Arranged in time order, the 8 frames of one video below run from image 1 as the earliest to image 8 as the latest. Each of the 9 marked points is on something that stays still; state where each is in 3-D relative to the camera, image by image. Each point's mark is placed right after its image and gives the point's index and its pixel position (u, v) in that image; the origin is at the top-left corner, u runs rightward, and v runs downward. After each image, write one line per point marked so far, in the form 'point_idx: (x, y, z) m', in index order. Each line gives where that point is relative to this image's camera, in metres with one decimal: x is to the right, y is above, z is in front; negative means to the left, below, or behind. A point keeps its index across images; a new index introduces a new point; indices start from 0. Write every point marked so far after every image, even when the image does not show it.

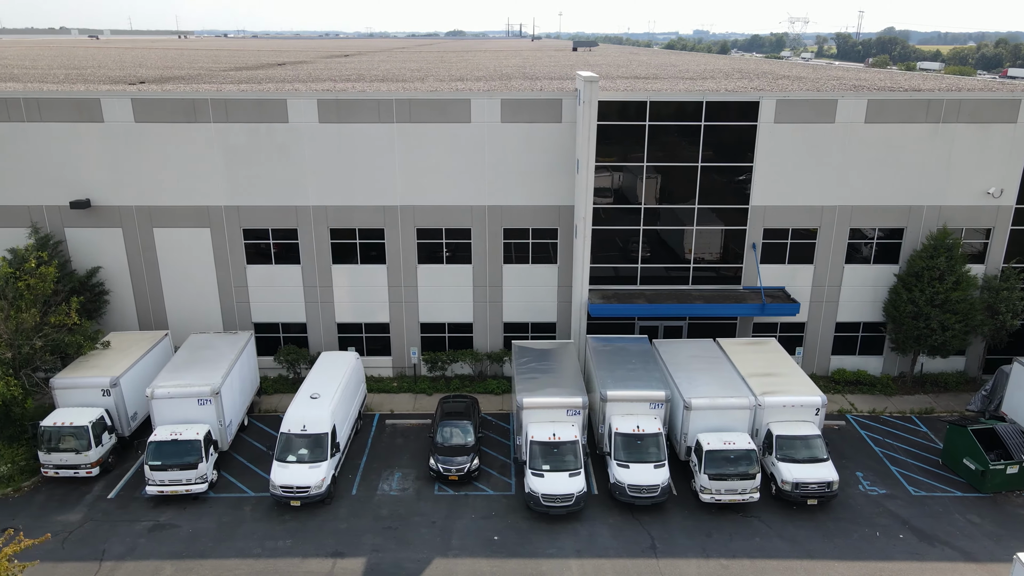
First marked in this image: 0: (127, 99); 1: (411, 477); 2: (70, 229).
0: (-11.5, +5.6, +18.2) m
1: (-2.7, -5.0, +16.3) m
2: (-13.9, +1.9, +19.2) m
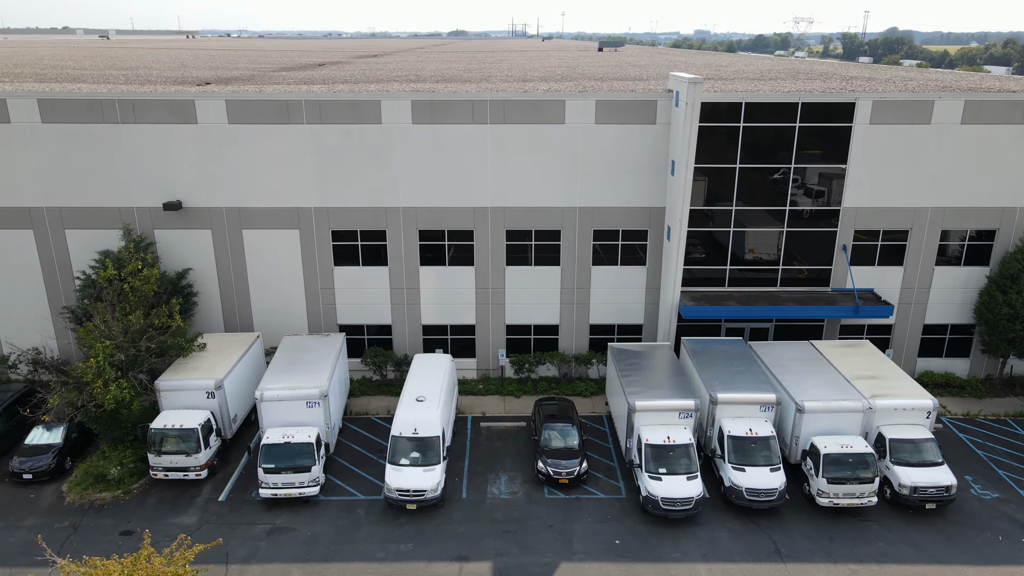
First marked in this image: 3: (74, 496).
0: (-8.7, +5.6, +18.1) m
1: (+0.2, -5.1, +16.2) m
2: (-11.0, +1.8, +19.1) m
3: (-11.1, -5.3, +15.5) m
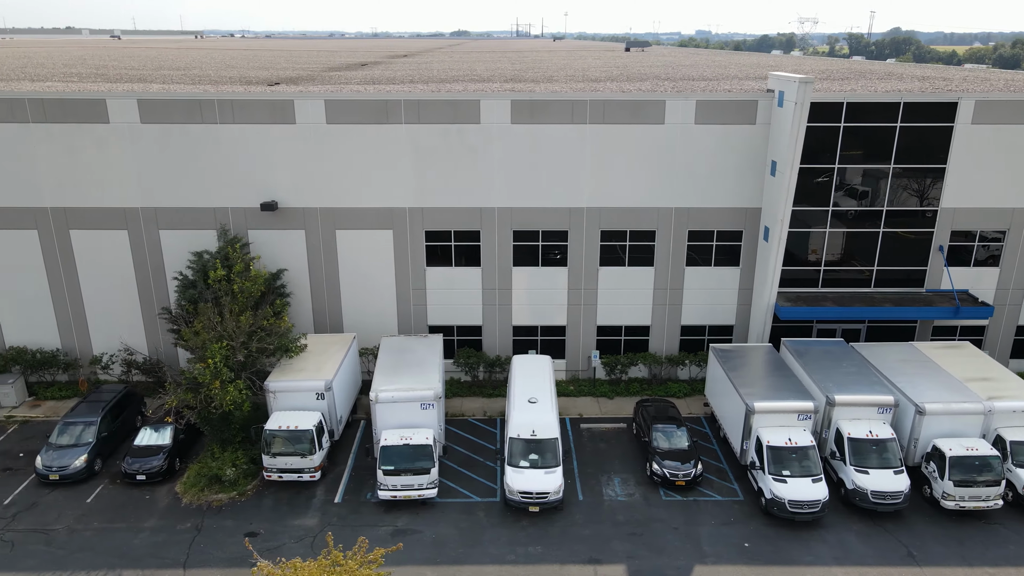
0: (-5.7, +5.6, +18.1) m
1: (+3.2, -5.1, +16.1) m
2: (-8.0, +1.8, +19.1) m
3: (-8.1, -5.3, +15.4) m
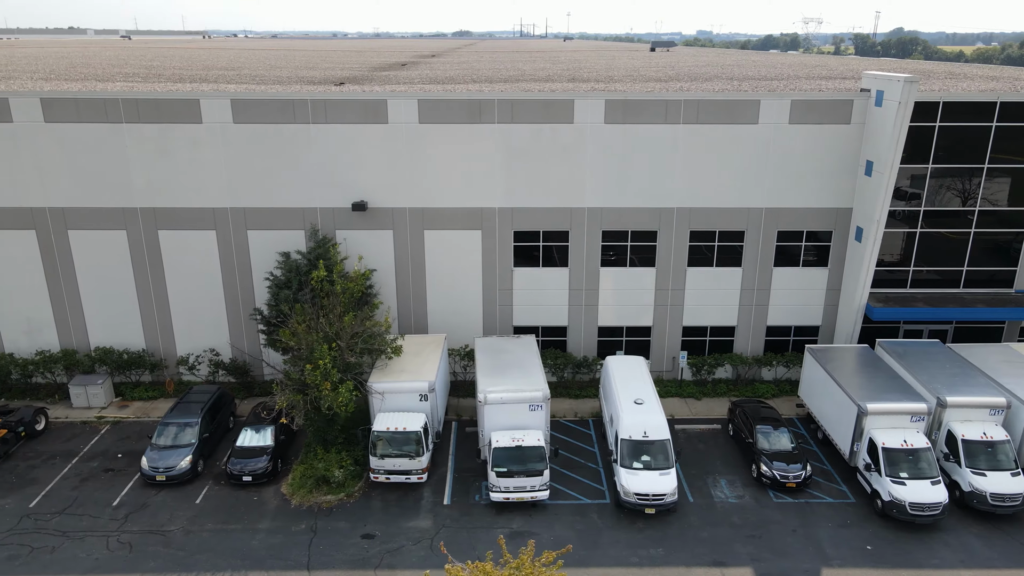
0: (-2.9, +5.5, +18.0) m
1: (+5.9, -5.1, +16.0) m
2: (-5.2, +1.8, +19.0) m
3: (-5.3, -5.3, +15.3) m
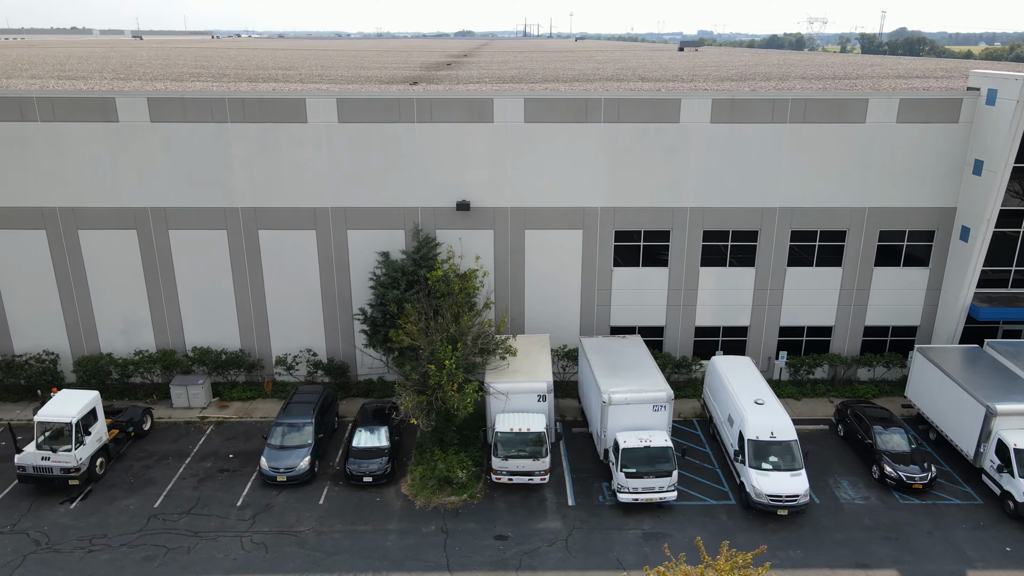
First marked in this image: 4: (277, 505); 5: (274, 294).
0: (+0.2, +5.5, +17.9) m
1: (+9.1, -5.1, +15.9) m
2: (-2.1, +1.8, +19.0) m
3: (-2.2, -5.3, +15.3) m
4: (-5.8, -5.4, +15.2) m
5: (-7.6, -0.2, +19.5) m
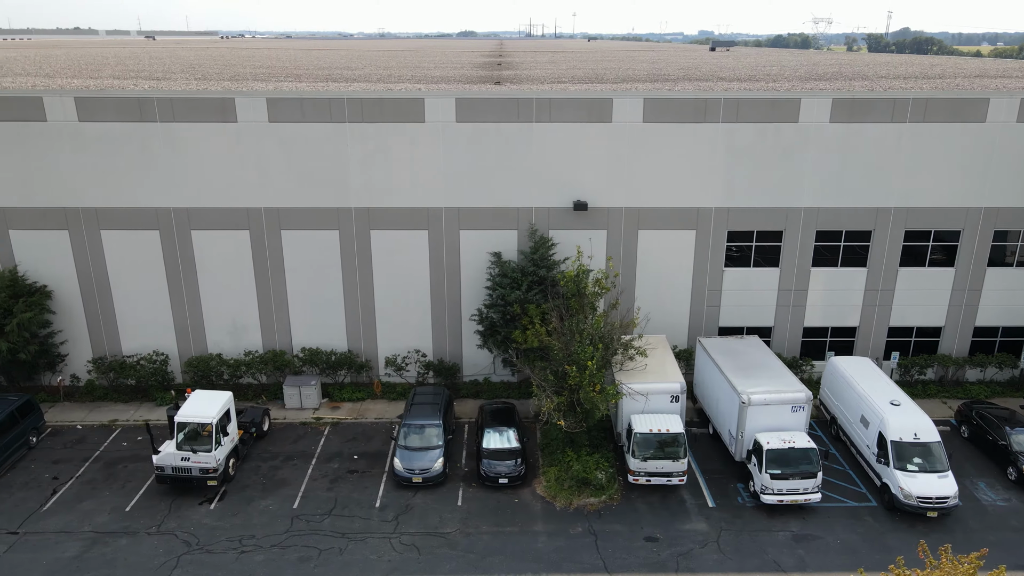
0: (+3.7, +5.5, +17.9) m
1: (+12.6, -5.1, +15.8) m
2: (+1.4, +1.8, +18.9) m
3: (+1.3, -5.3, +15.2) m
4: (-2.4, -5.4, +15.2) m
5: (-4.1, -0.2, +19.4) m
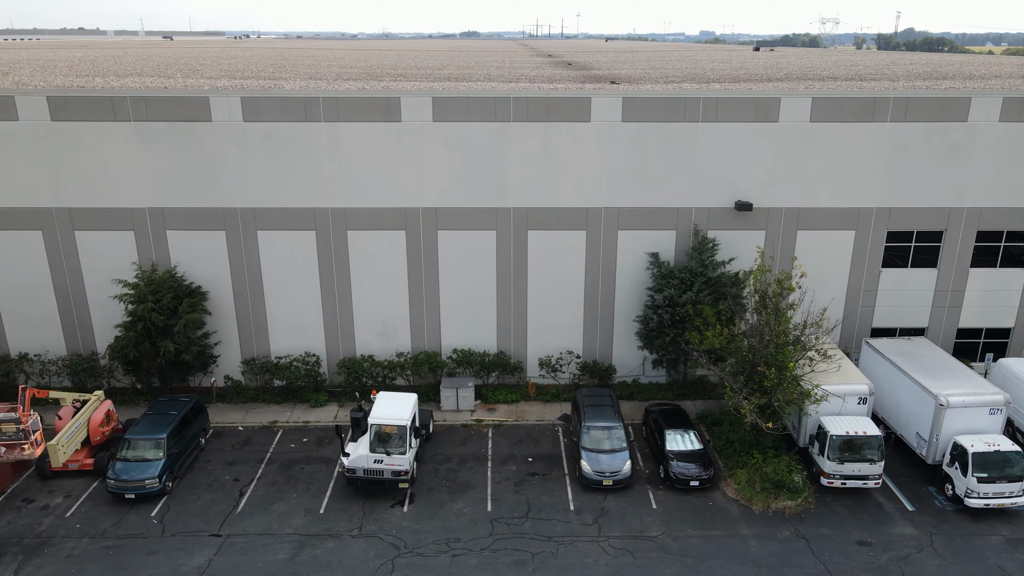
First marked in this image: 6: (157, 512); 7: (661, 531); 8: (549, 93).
0: (+8.6, +5.5, +17.7) m
1: (+17.4, -5.2, +15.6) m
2: (+6.2, +1.7, +18.7) m
3: (+6.1, -5.3, +15.0) m
4: (+2.5, -5.4, +15.0) m
5: (+0.8, -0.2, +19.3) m
6: (-8.7, -5.5, +15.0) m
7: (+3.5, -5.7, +14.4) m
8: (+1.1, +5.6, +17.7) m
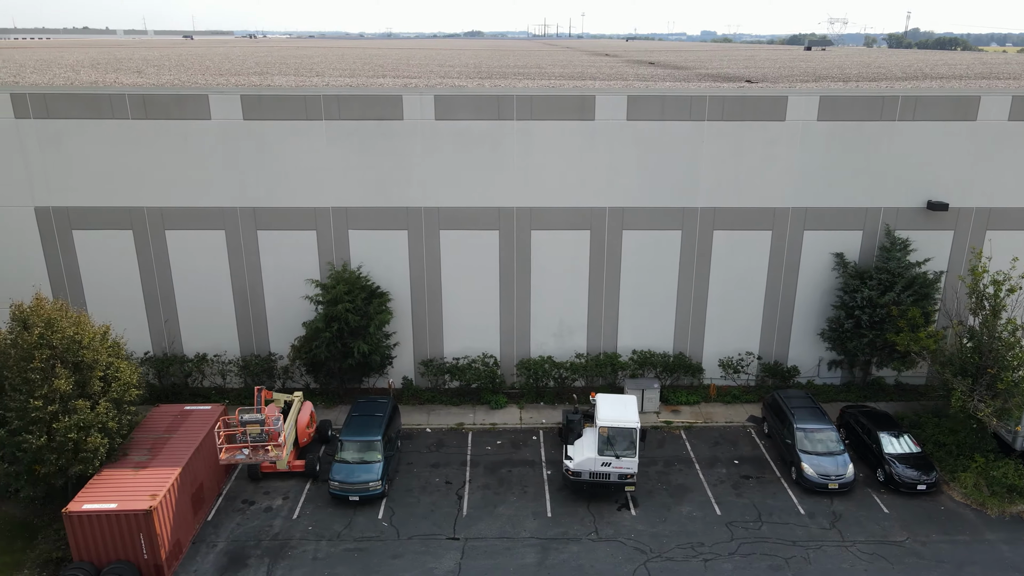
0: (+14.2, +5.5, +17.4) m
1: (+23.0, -5.2, +15.3) m
2: (+11.8, +1.7, +18.5) m
3: (+11.7, -5.3, +14.8) m
4: (+8.0, -5.5, +14.8) m
5: (+6.4, -0.2, +19.1) m
6: (-3.1, -5.5, +14.8) m
7: (+9.1, -5.7, +14.2) m
8: (+6.7, +5.6, +17.5) m
